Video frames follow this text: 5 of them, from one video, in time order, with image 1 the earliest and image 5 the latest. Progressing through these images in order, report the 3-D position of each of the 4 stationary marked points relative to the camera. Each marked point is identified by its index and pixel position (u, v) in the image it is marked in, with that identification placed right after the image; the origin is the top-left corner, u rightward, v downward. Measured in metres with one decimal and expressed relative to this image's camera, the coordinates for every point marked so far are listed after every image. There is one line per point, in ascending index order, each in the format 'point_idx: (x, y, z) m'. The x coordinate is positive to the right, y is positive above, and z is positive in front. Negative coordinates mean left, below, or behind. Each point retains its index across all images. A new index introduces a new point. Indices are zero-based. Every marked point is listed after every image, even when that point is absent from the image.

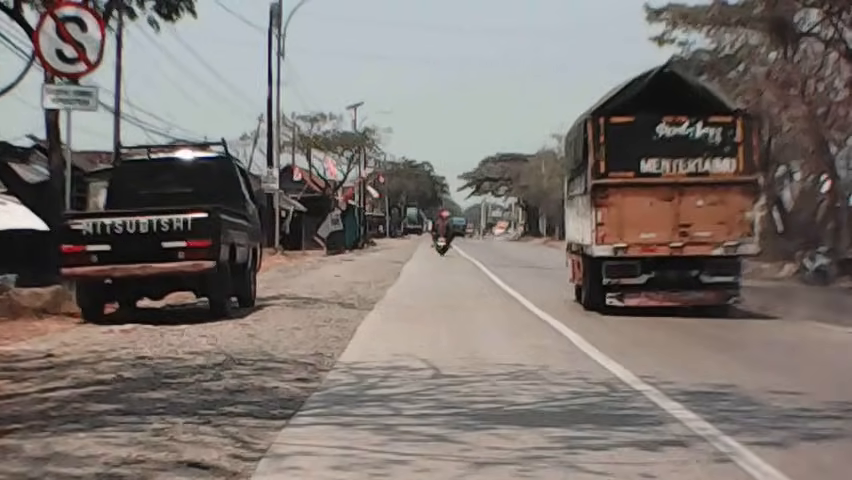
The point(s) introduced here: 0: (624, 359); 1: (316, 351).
0: (+2.3, -1.4, +13.7) m
1: (-1.3, -1.3, +13.7) m
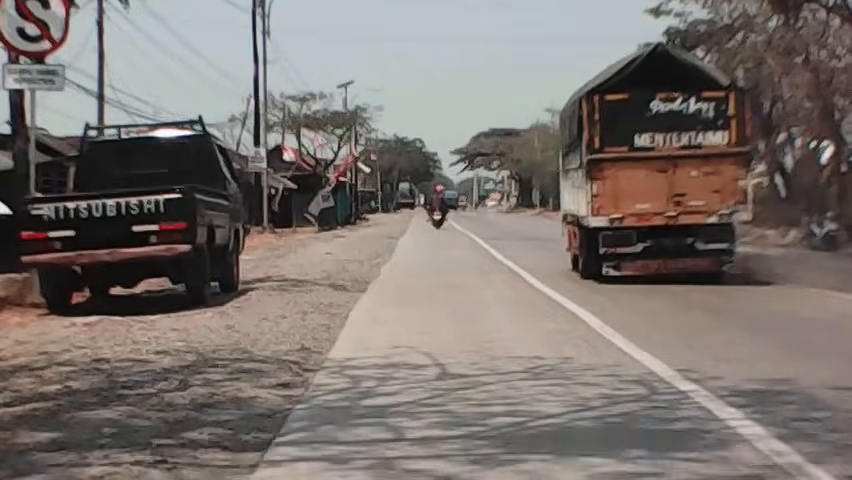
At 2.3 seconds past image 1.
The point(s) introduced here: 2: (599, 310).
0: (+2.3, -1.1, +12.0) m
1: (-1.2, -1.1, +12.0) m
2: (+2.4, -1.0, +16.5) m
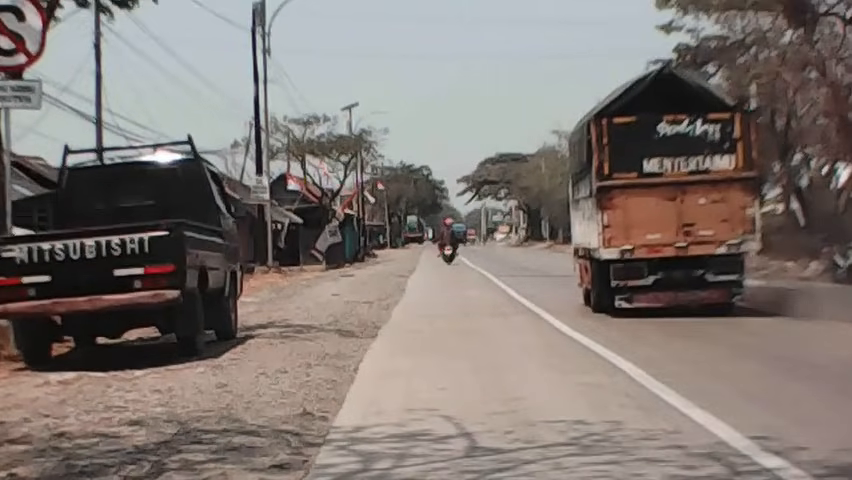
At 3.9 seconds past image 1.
0: (+2.5, -1.4, +10.3) m
1: (-1.1, -1.5, +10.3) m
2: (+2.6, -1.4, +14.8) m
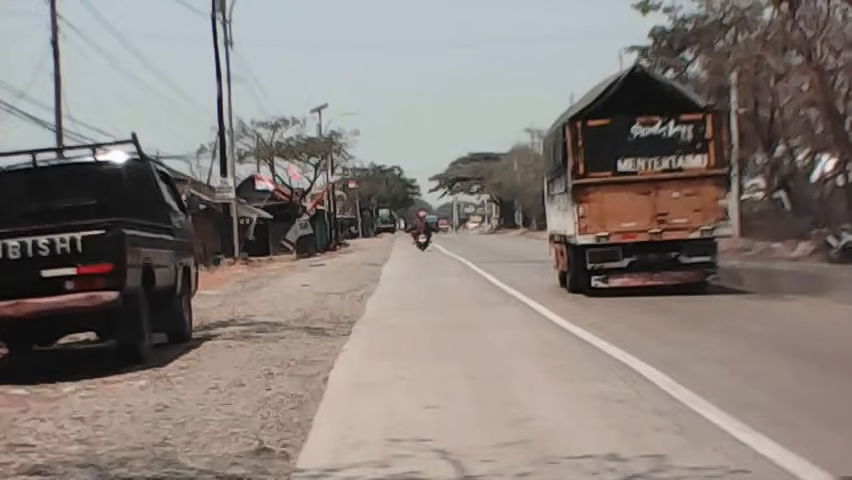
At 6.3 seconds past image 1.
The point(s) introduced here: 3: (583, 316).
0: (+2.4, -1.3, +8.3) m
1: (-1.1, -1.4, +8.2) m
2: (+2.4, -1.3, +12.8) m
3: (+2.5, -1.2, +18.6) m
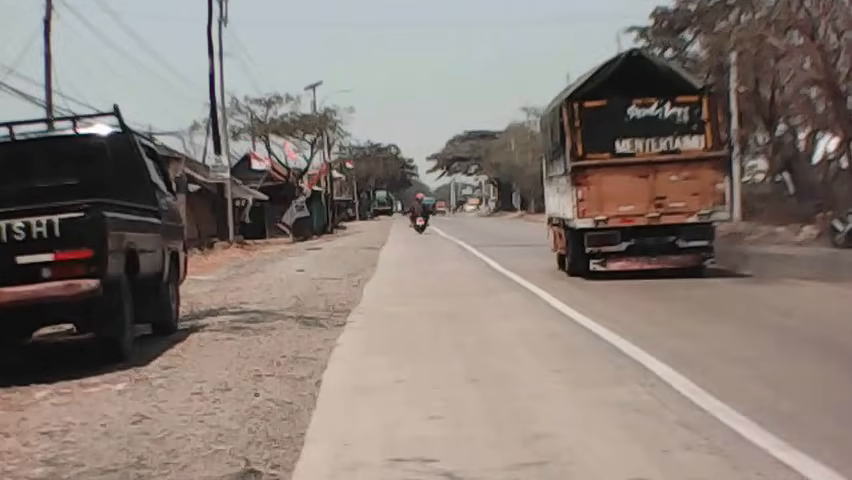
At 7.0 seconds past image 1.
0: (+2.4, -1.3, +7.5) m
1: (-1.1, -1.4, +7.4) m
2: (+2.4, -1.2, +12.0) m
3: (+2.5, -1.0, +17.8) m
